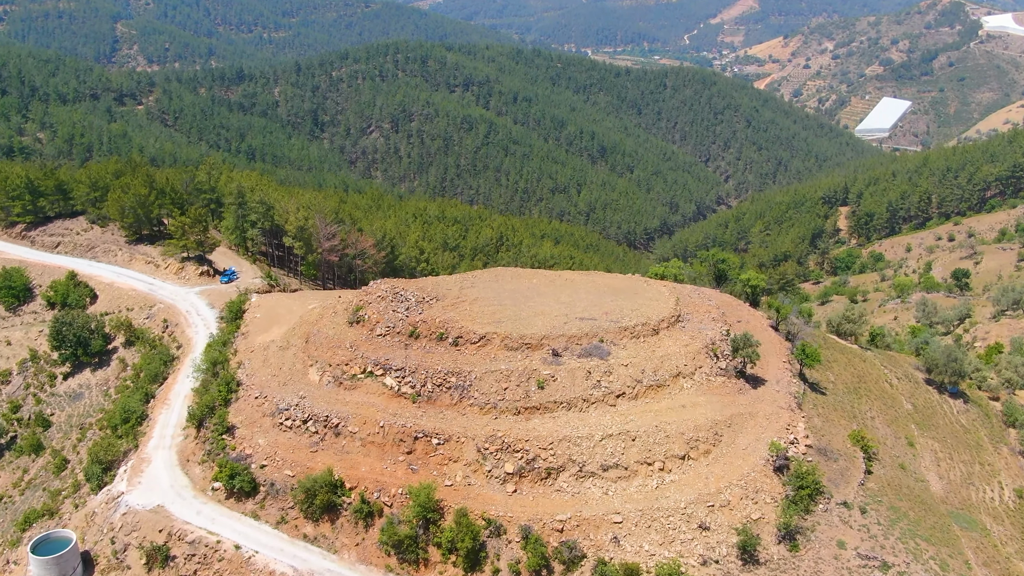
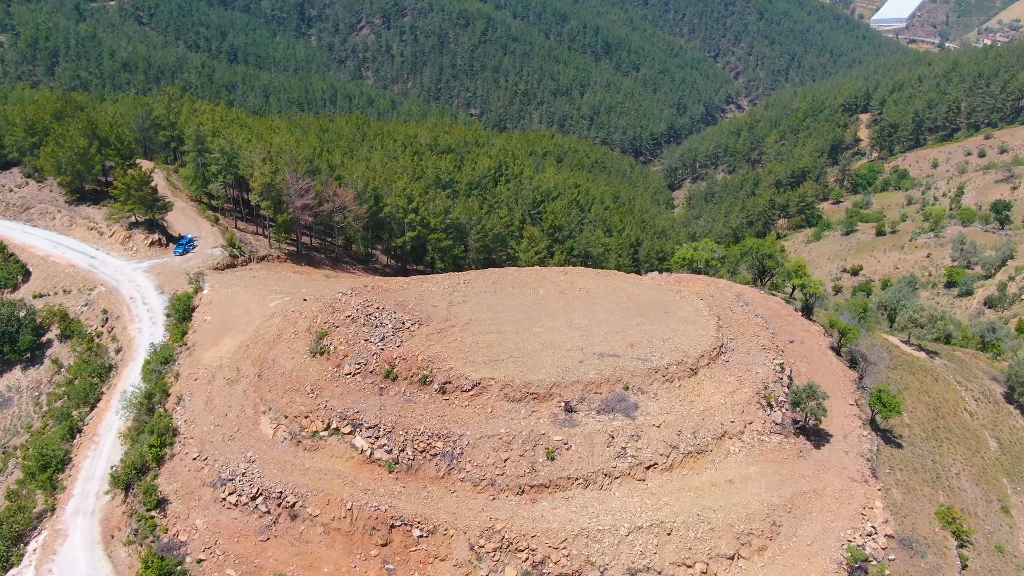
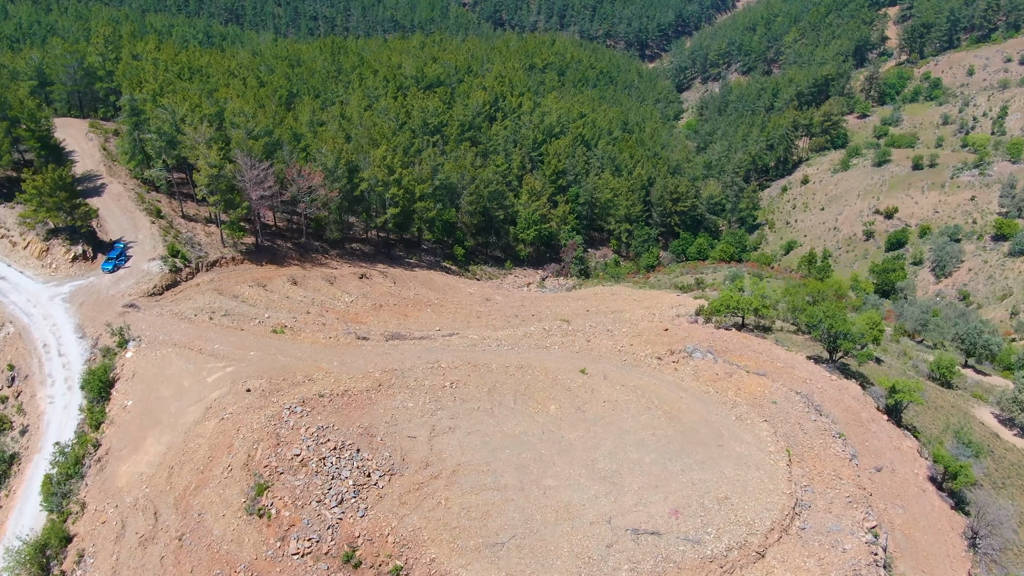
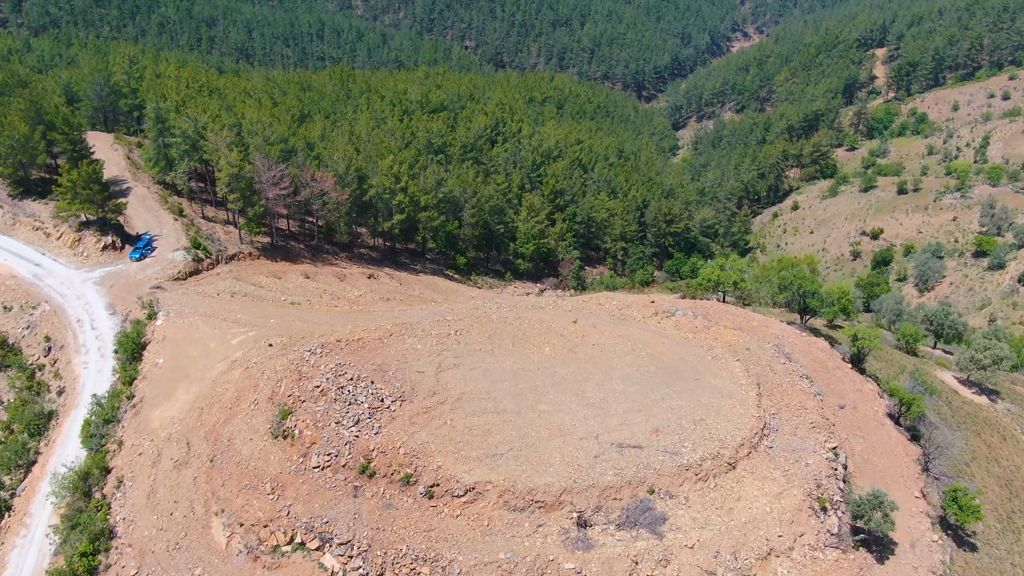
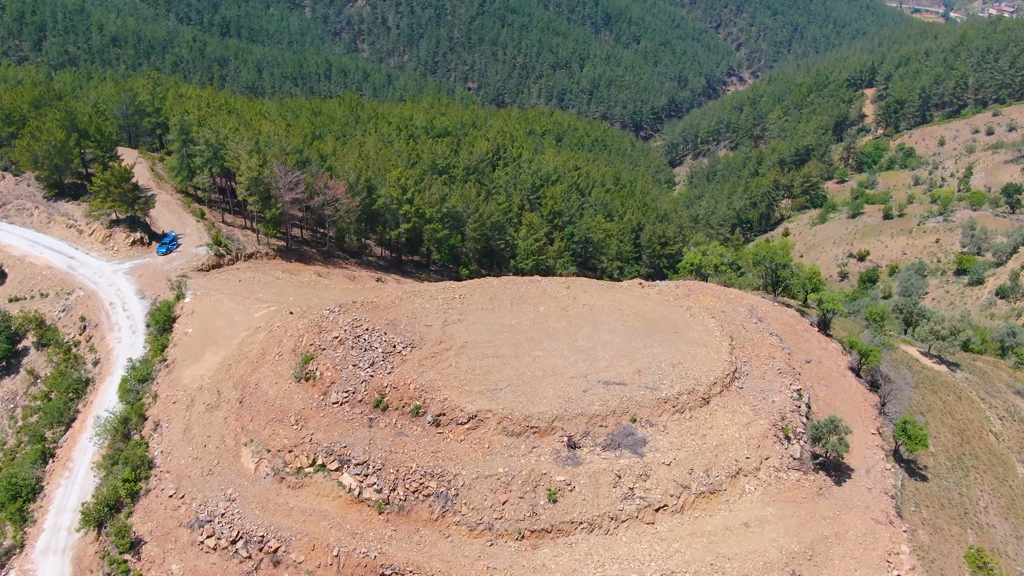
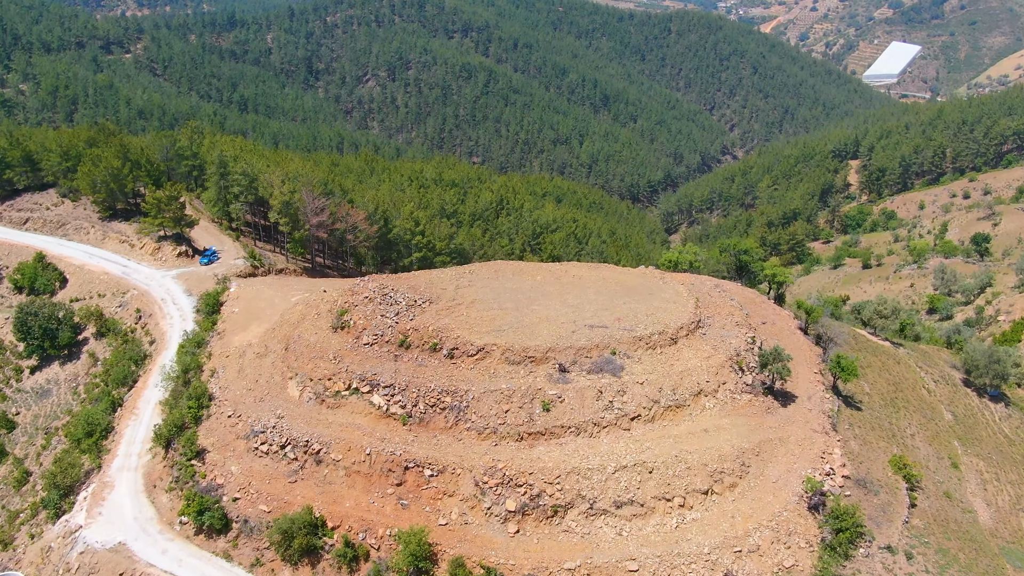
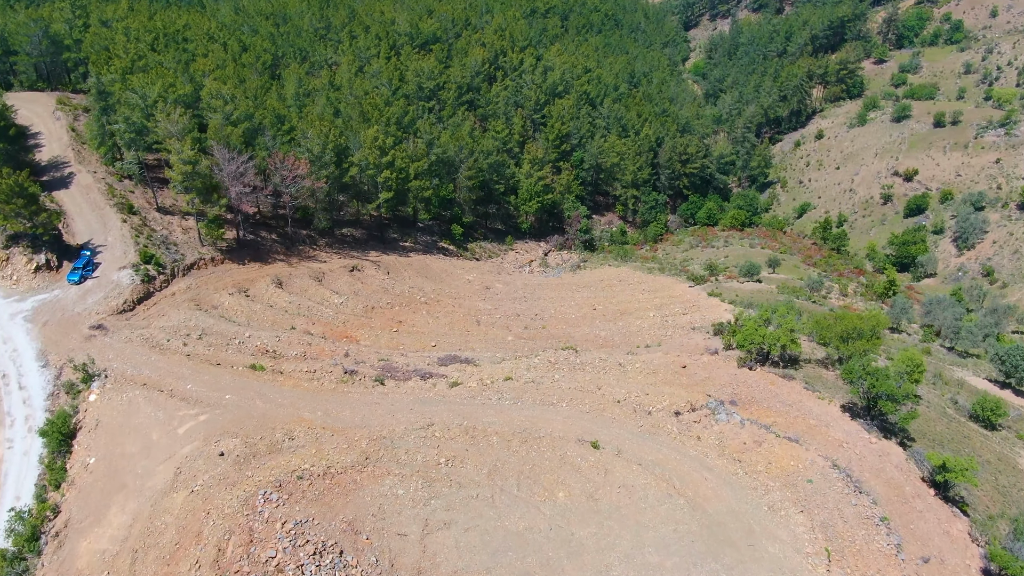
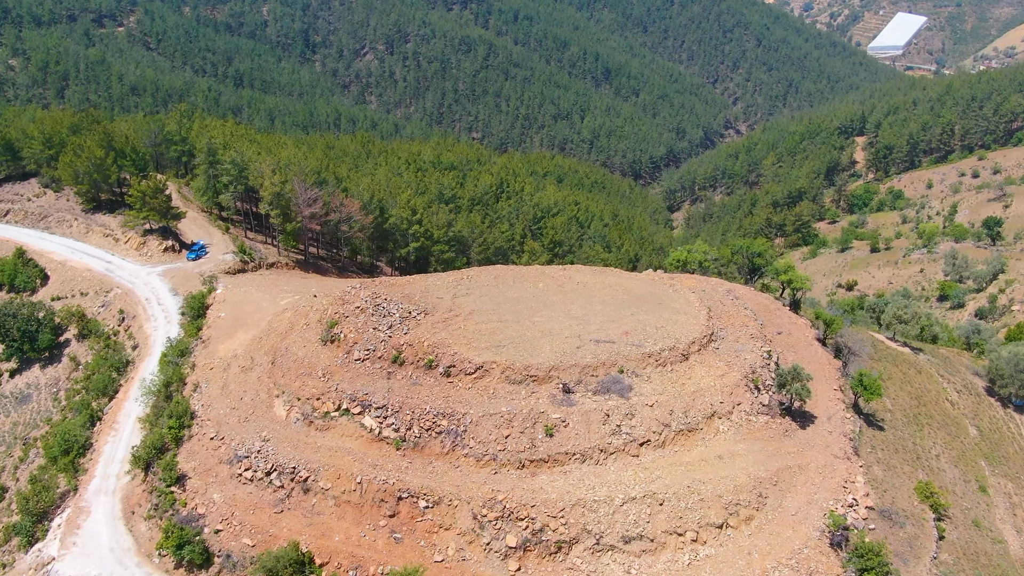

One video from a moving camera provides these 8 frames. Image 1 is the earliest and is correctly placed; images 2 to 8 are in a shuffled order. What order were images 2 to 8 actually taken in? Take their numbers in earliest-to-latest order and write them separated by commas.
6, 8, 2, 5, 4, 3, 7
